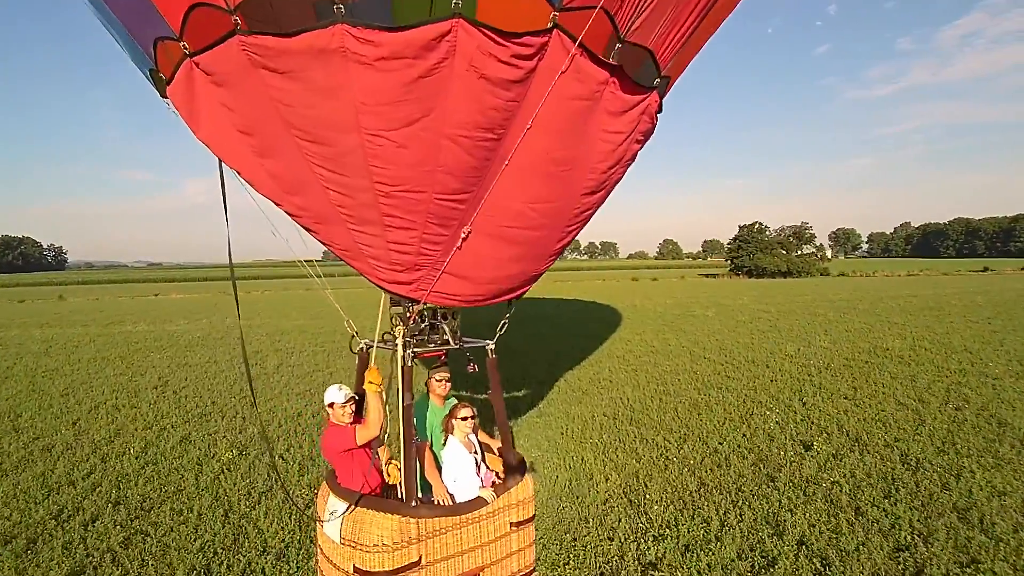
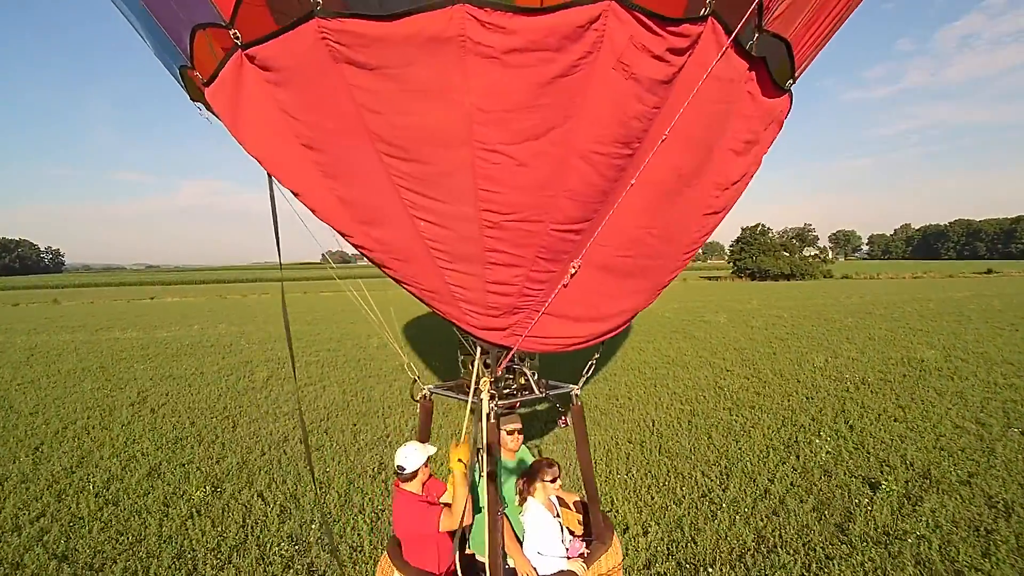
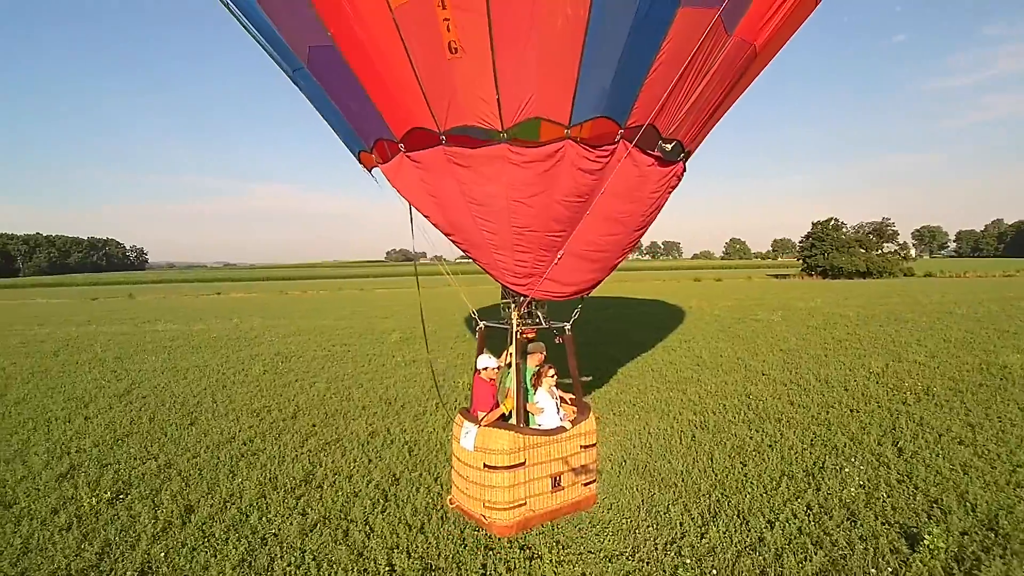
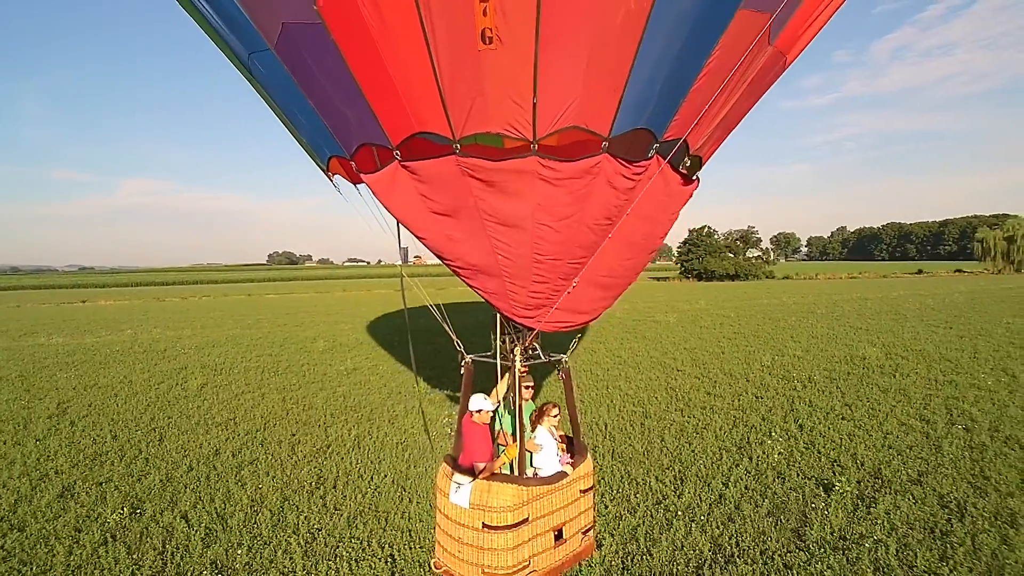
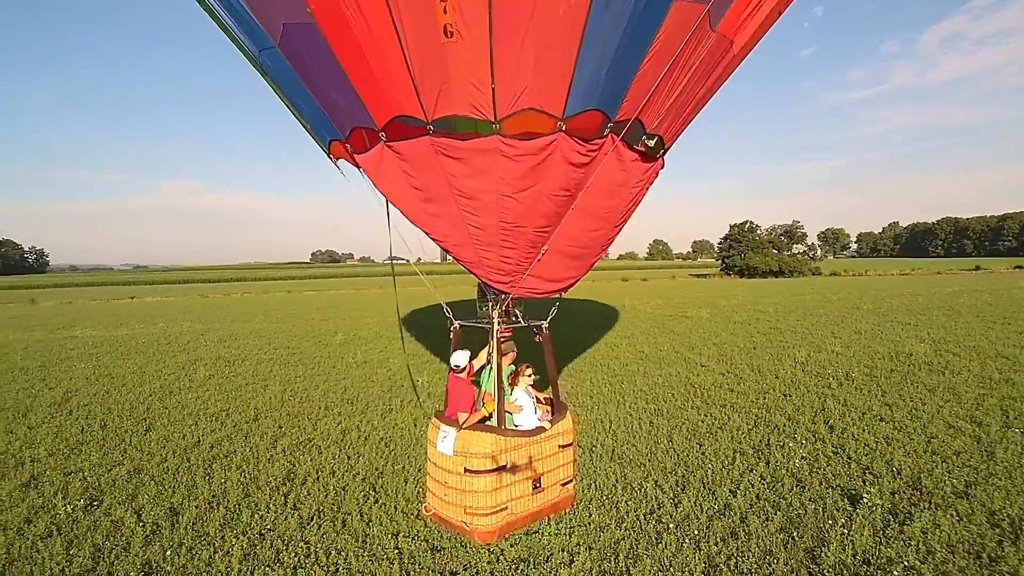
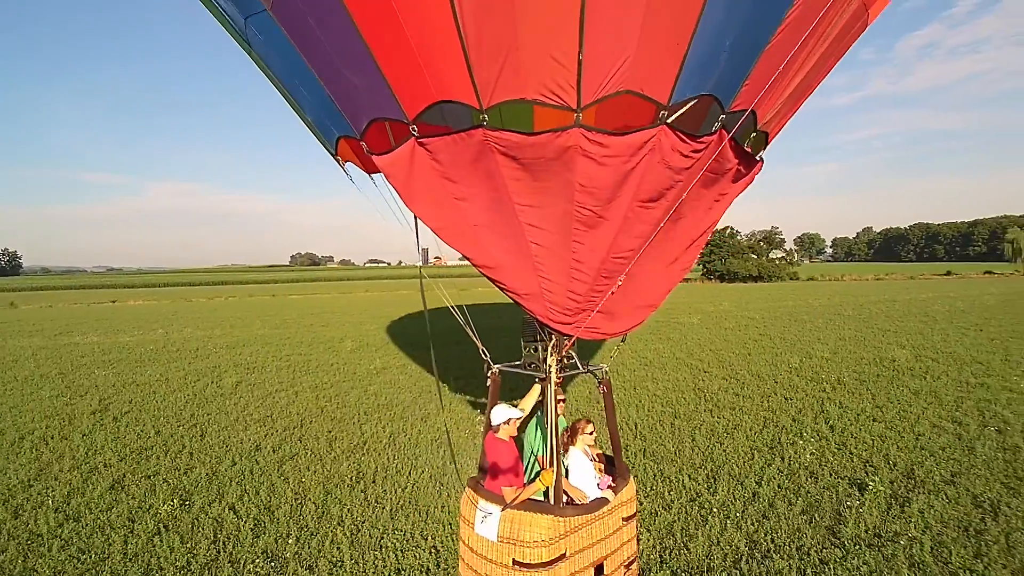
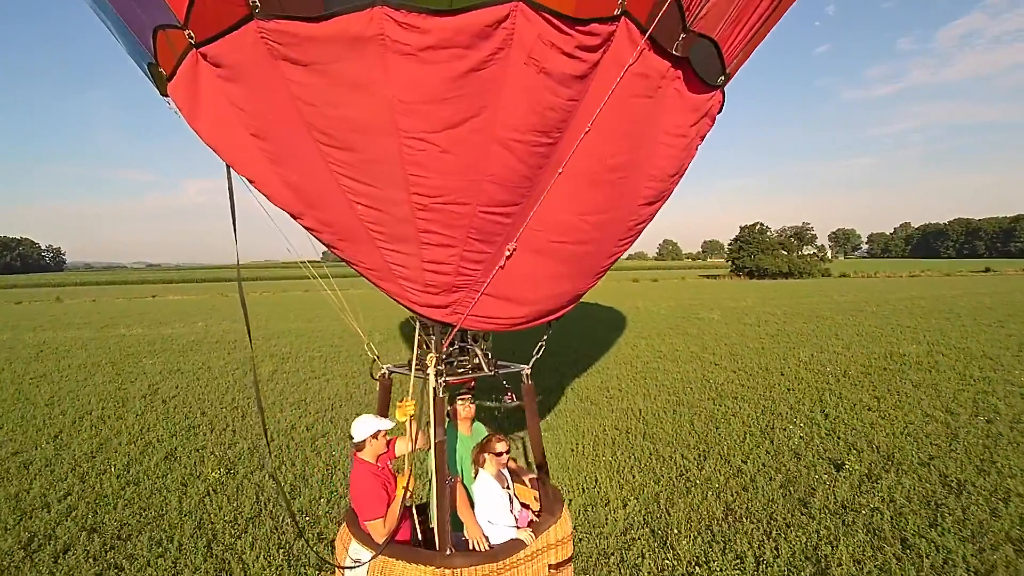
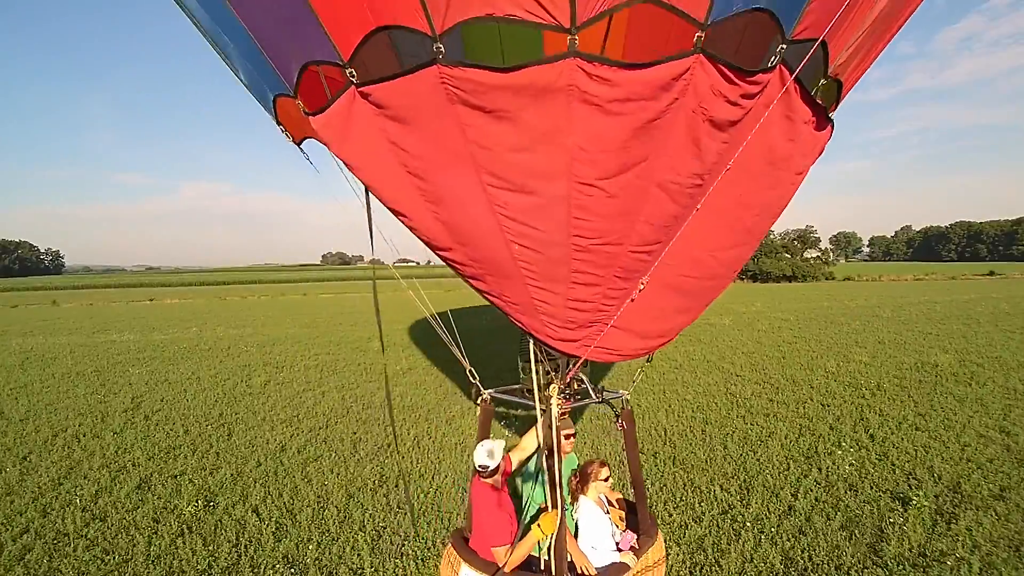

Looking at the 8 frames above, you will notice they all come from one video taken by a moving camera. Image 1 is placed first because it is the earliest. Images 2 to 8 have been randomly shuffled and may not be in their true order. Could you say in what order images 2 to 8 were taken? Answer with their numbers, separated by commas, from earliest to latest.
7, 2, 8, 6, 4, 5, 3
